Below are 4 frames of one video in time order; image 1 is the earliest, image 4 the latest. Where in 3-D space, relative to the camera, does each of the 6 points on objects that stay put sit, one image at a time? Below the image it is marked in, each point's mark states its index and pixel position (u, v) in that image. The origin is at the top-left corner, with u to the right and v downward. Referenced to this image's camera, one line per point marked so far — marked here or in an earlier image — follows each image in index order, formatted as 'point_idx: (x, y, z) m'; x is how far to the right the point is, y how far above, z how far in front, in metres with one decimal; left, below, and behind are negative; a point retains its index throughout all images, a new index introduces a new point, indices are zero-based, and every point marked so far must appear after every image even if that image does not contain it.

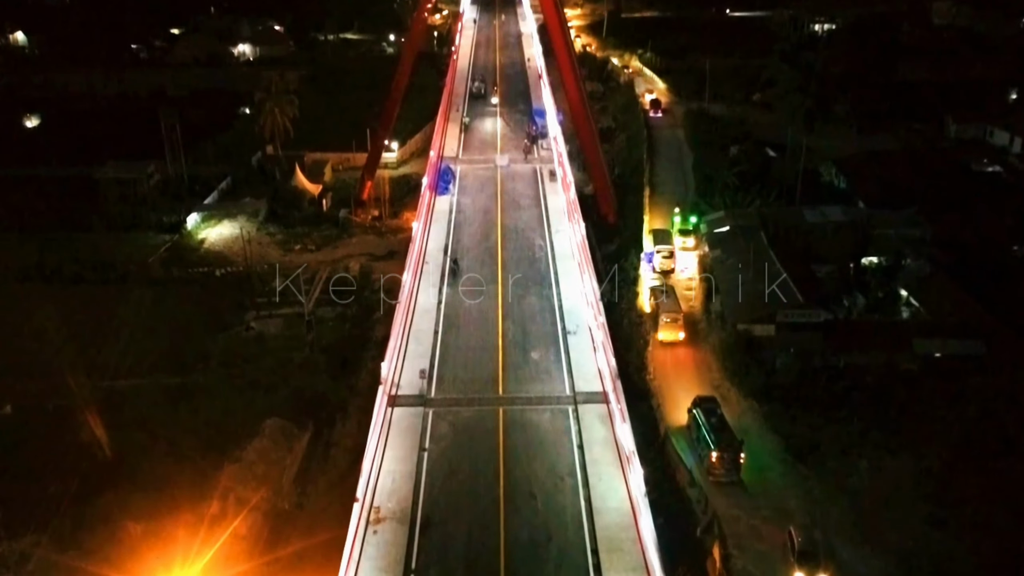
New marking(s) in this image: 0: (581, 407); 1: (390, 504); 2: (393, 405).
0: (+1.6, -2.7, +19.5) m
1: (-2.3, -4.1, +16.6) m
2: (-2.7, -2.6, +19.6) m
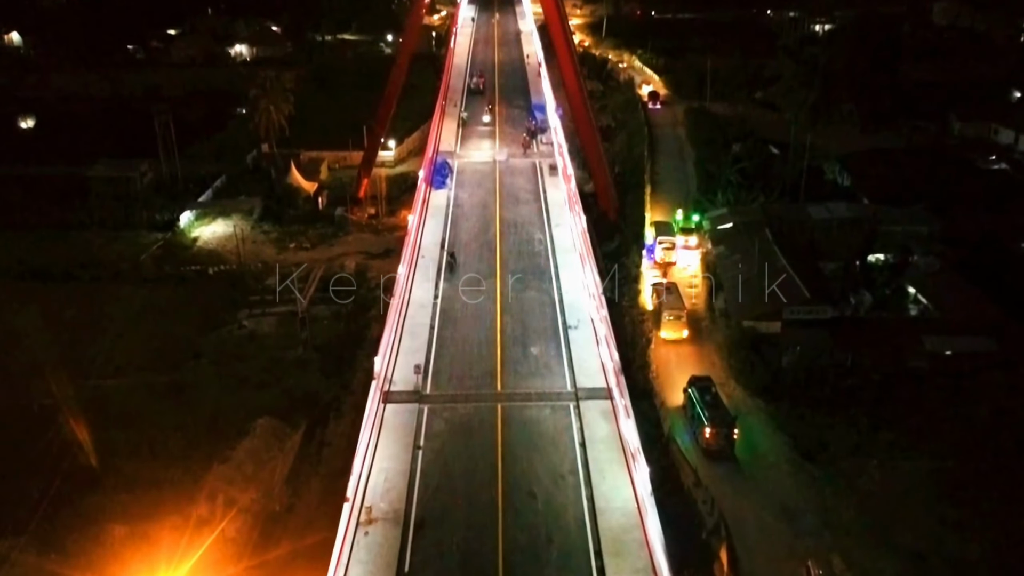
0: (+1.5, -2.5, +18.7) m
1: (-2.4, -3.9, +15.9) m
2: (-2.7, -2.4, +18.8) m
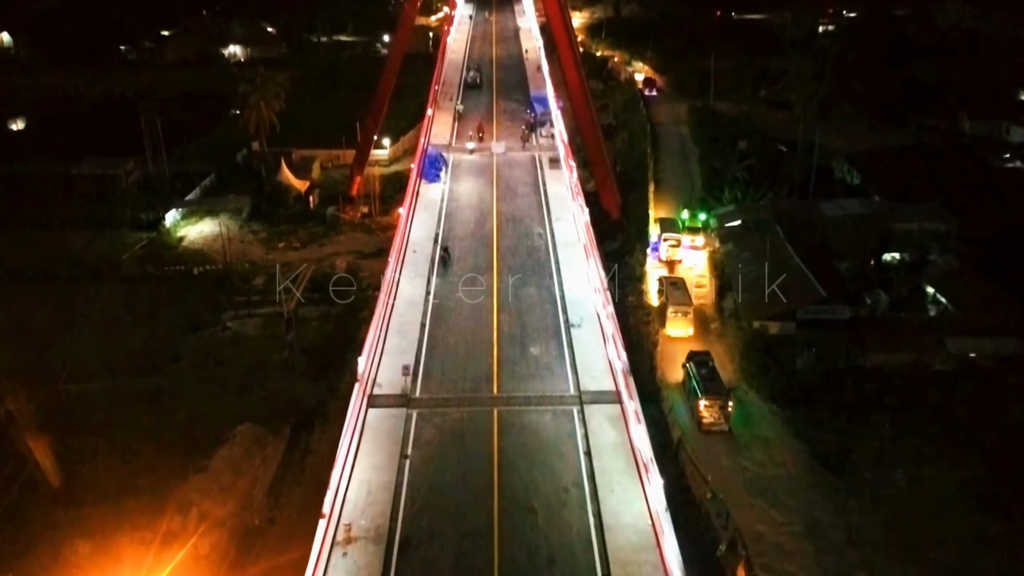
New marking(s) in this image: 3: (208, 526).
0: (+1.5, -2.4, +17.1) m
1: (-2.4, -3.8, +14.2) m
2: (-2.8, -2.3, +17.1) m
3: (-6.8, -5.3, +19.5) m
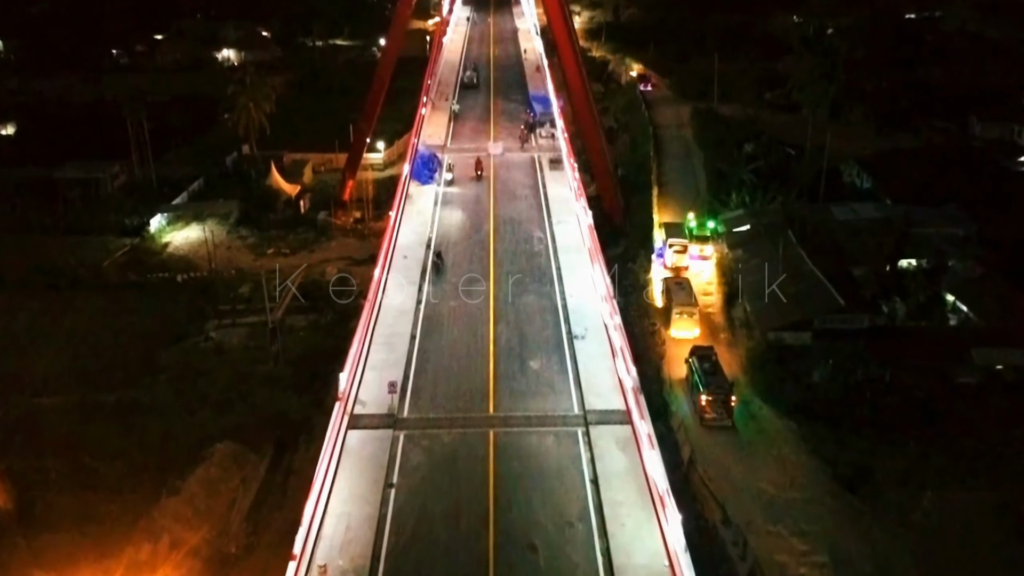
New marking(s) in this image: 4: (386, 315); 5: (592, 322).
0: (+1.4, -2.5, +15.5) m
1: (-2.4, -3.9, +12.6) m
2: (-2.8, -2.5, +15.6) m
3: (-6.8, -5.5, +17.9) m
4: (-2.7, -0.6, +19.4) m
5: (+1.7, -0.8, +19.0) m
